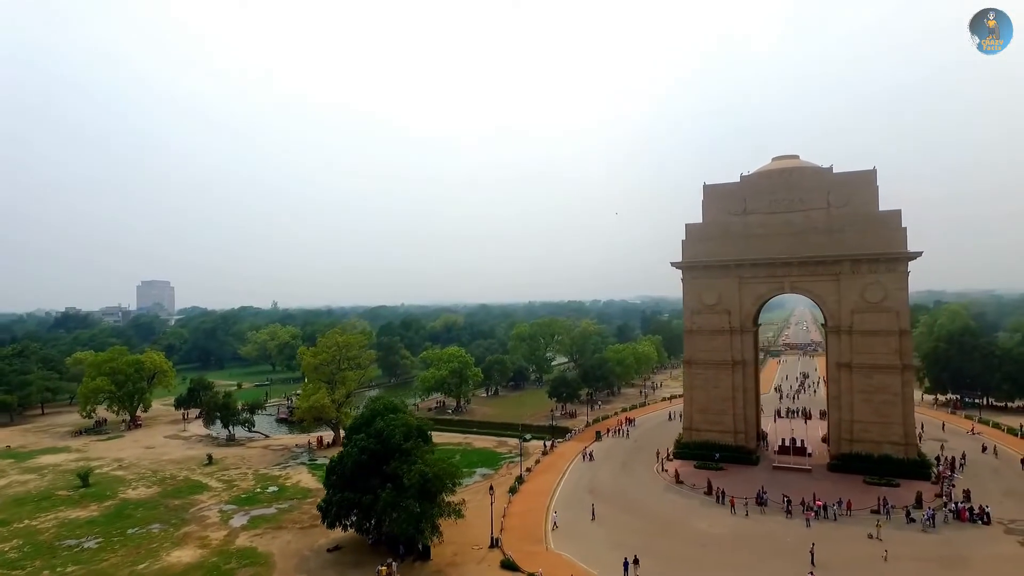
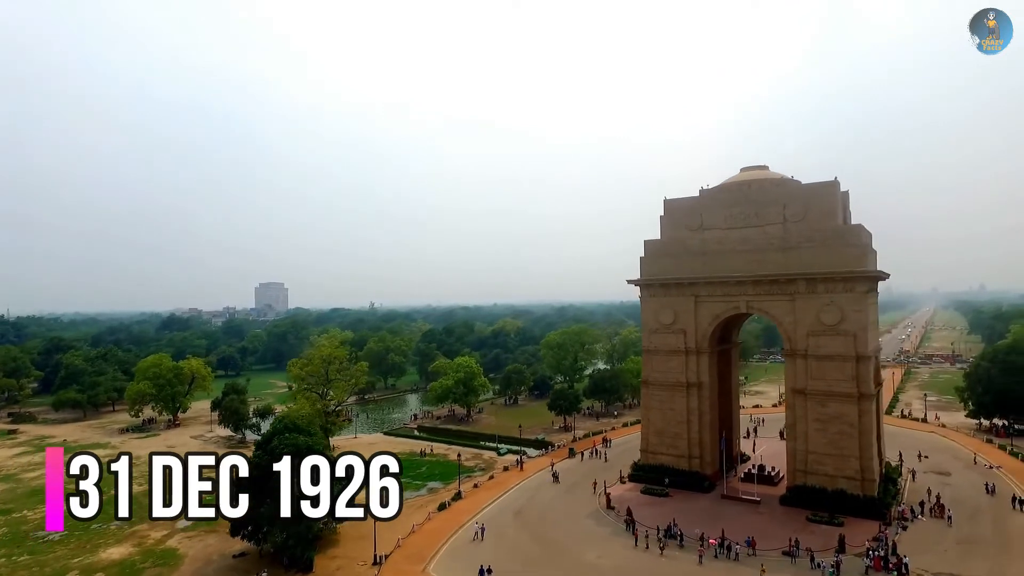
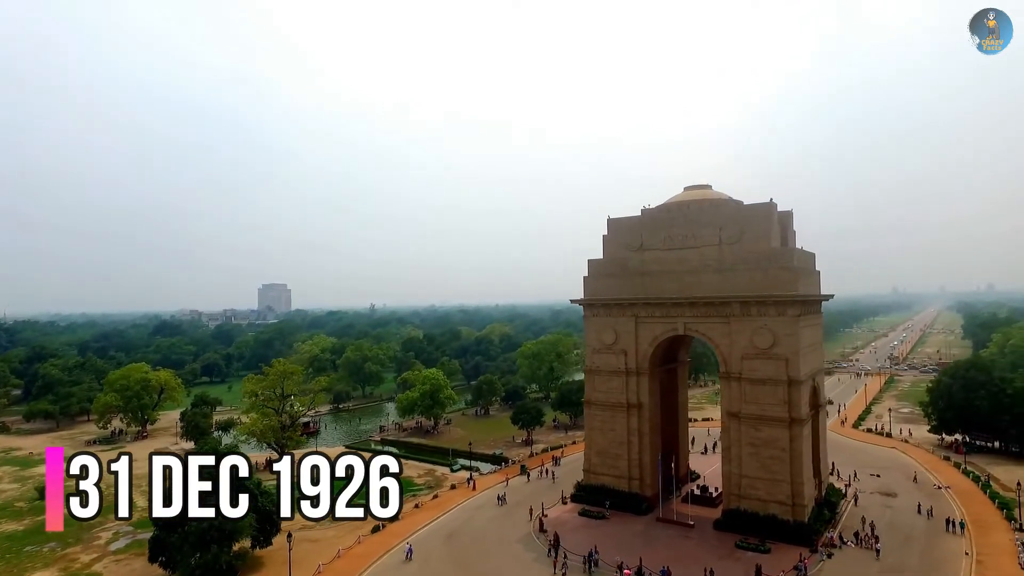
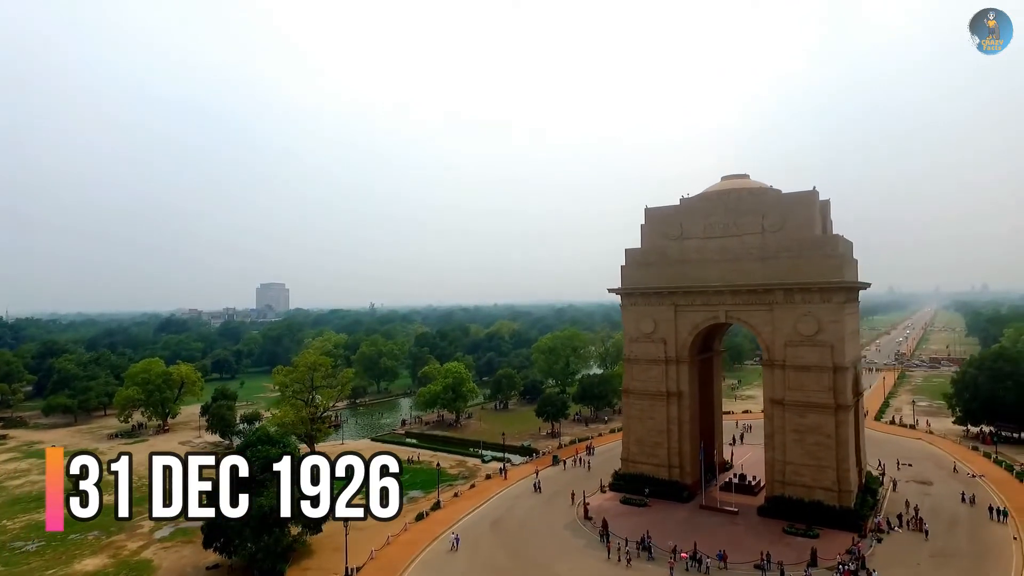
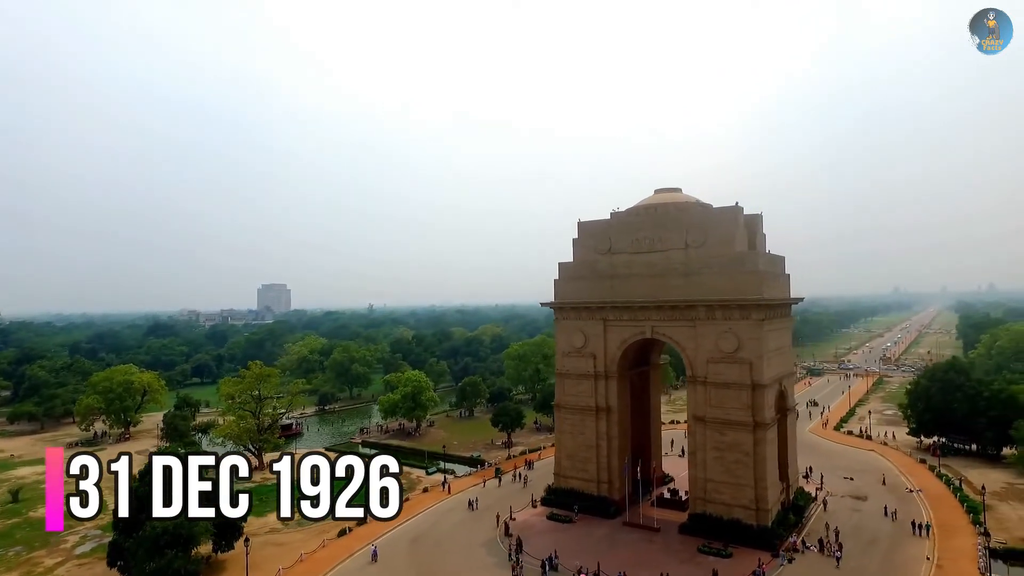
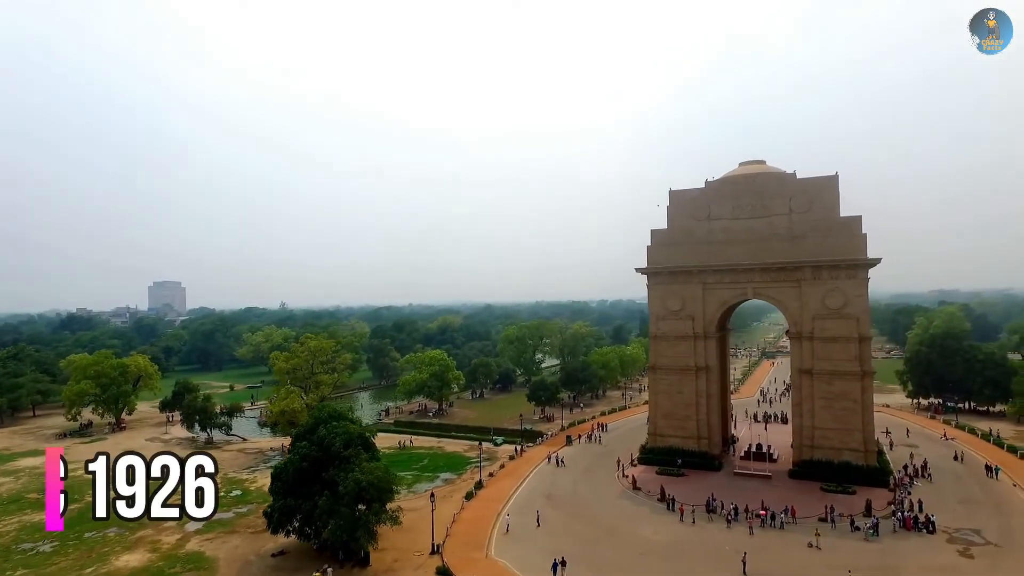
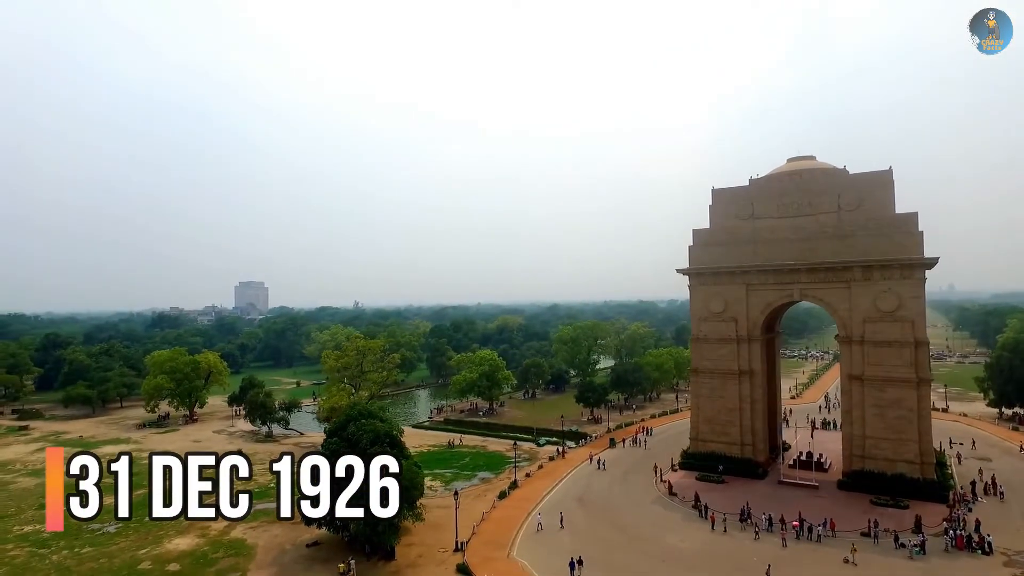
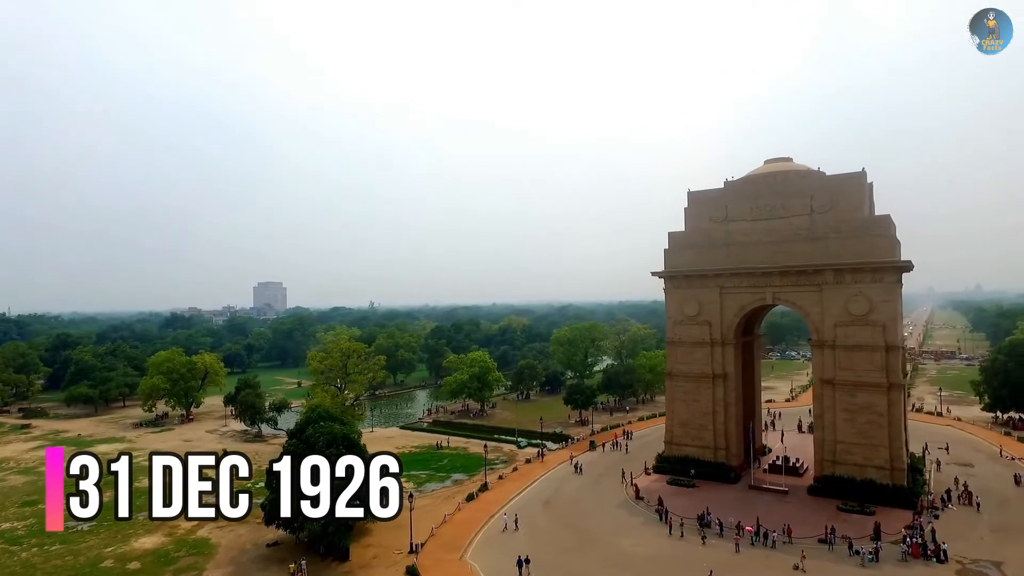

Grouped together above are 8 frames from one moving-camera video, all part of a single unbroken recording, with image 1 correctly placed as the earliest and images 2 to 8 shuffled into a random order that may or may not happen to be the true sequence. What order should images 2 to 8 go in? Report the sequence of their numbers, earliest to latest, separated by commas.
6, 7, 8, 2, 4, 3, 5
